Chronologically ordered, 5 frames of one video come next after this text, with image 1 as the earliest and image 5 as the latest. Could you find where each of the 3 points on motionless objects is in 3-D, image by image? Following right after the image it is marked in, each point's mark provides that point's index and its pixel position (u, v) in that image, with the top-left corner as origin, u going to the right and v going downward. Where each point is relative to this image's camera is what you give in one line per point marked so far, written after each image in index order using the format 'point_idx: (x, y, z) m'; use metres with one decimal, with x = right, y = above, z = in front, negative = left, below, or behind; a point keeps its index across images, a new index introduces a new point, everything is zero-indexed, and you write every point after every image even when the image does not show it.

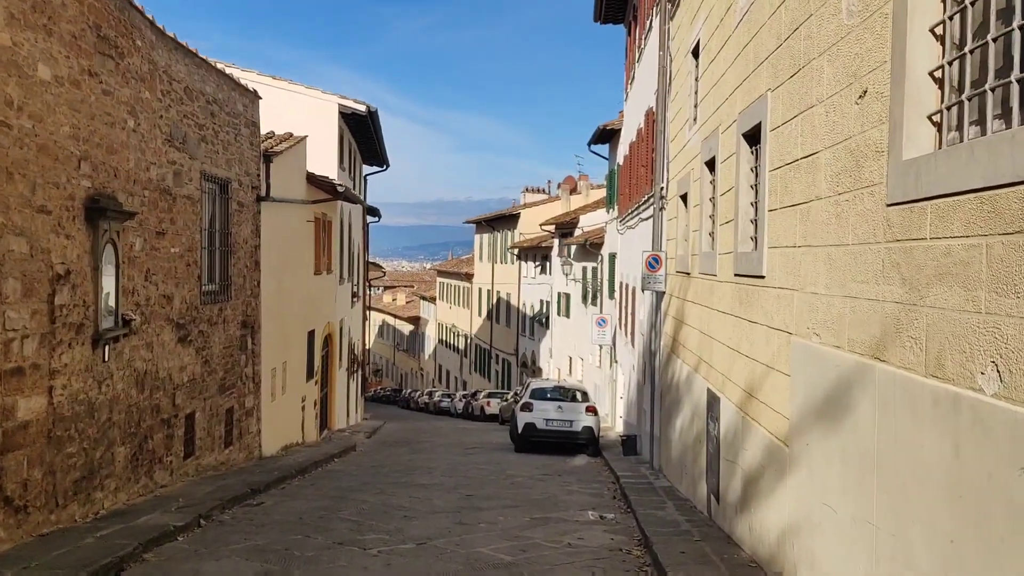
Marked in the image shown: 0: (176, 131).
0: (-4.1, +1.9, +10.6) m
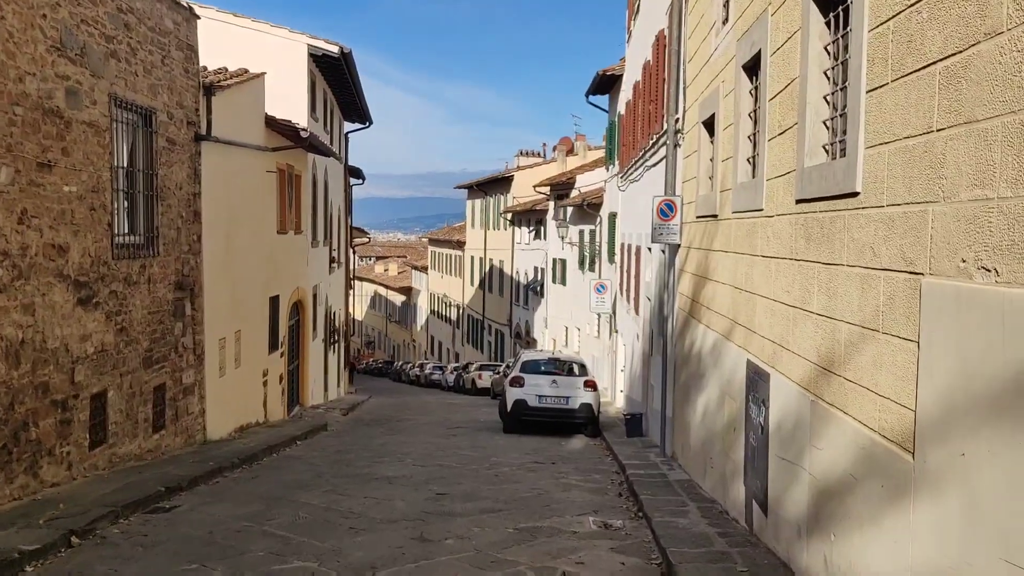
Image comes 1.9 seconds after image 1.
0: (-4.3, +2.4, +8.4) m
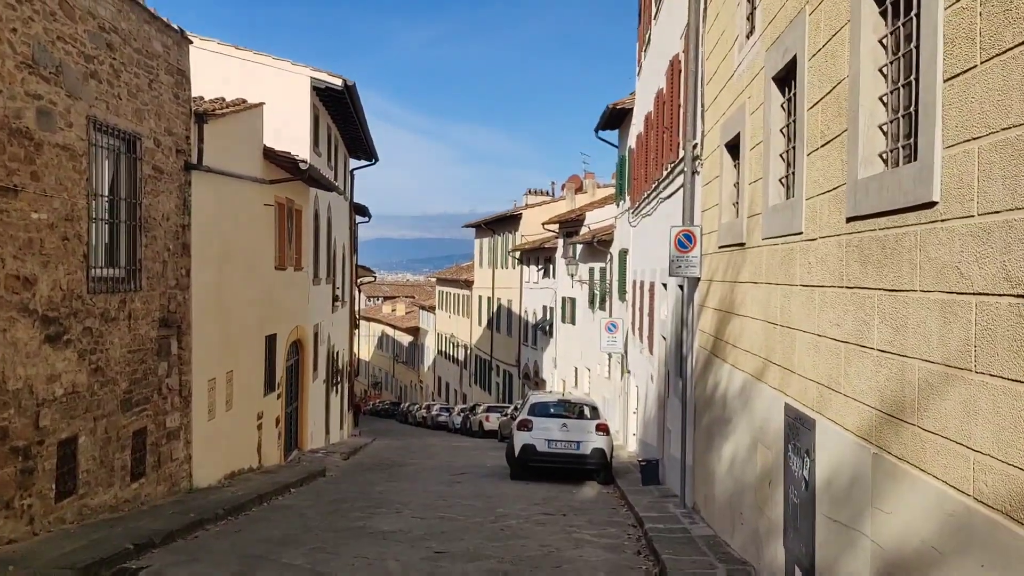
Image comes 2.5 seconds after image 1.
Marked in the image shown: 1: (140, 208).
0: (-4.2, +2.1, +7.8) m
1: (-4.3, +0.9, +9.9) m
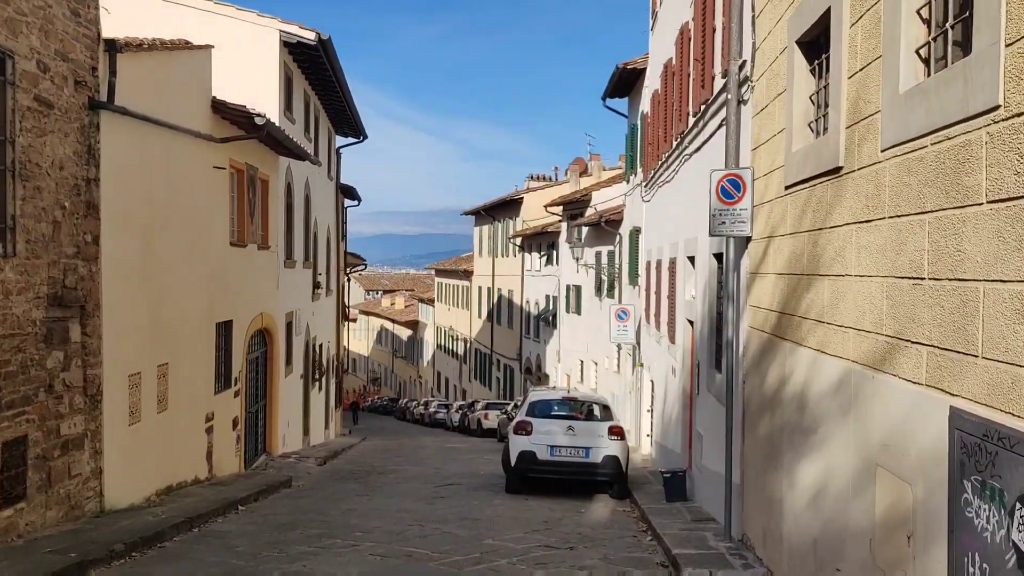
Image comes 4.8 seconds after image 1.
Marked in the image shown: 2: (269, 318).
0: (-4.3, +2.4, +5.4) m
1: (-4.4, +1.2, +7.6) m
2: (-4.6, -0.6, +16.4) m
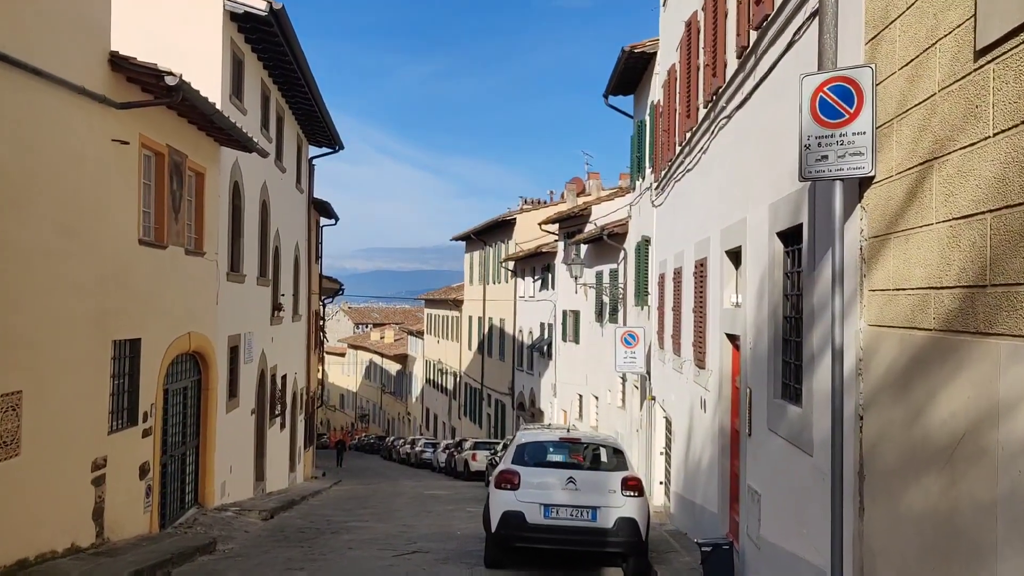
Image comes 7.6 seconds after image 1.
0: (-4.5, +2.6, +2.7) m
1: (-4.5, +1.4, +4.8) m
2: (-4.8, -0.8, +13.5) m
